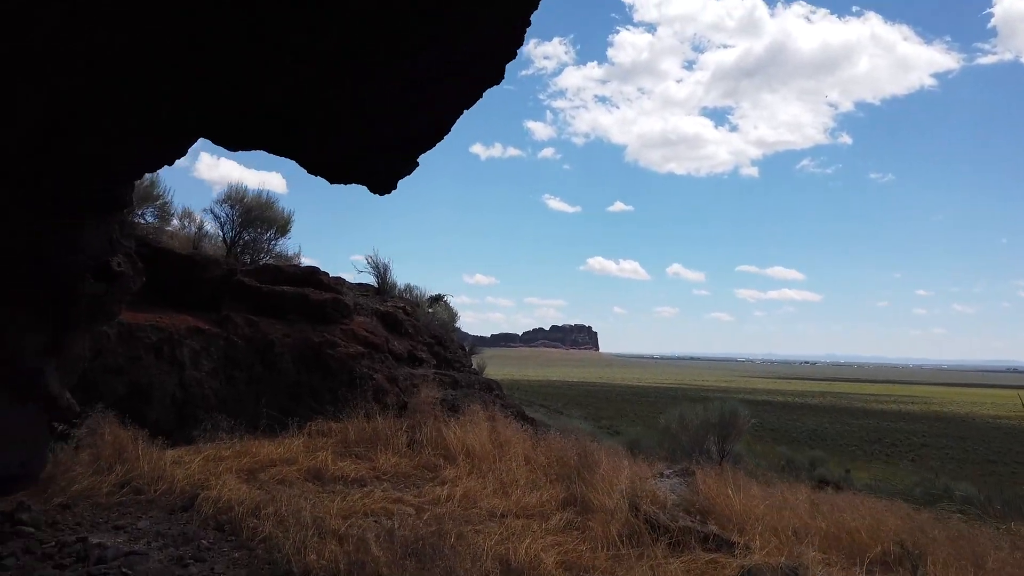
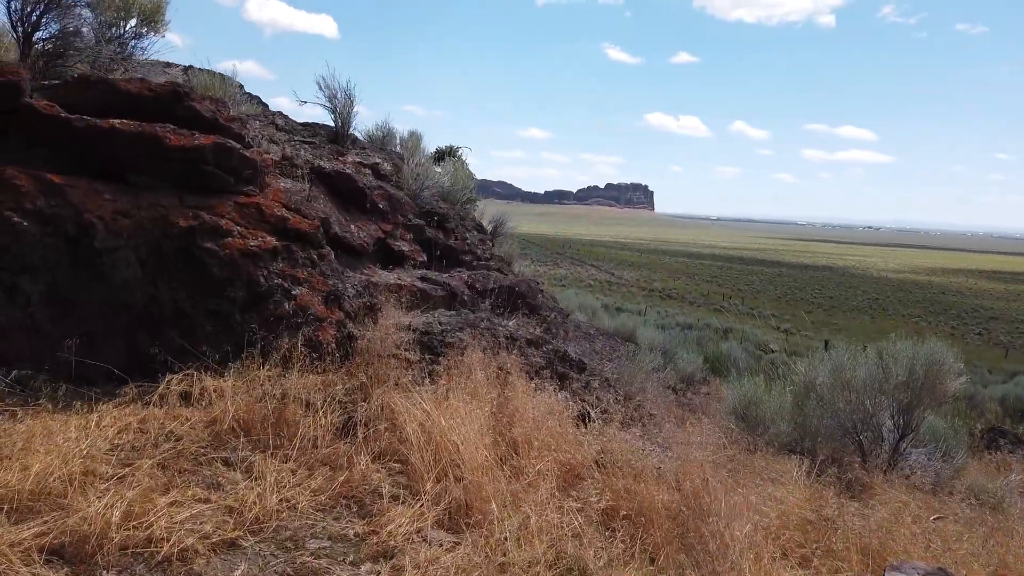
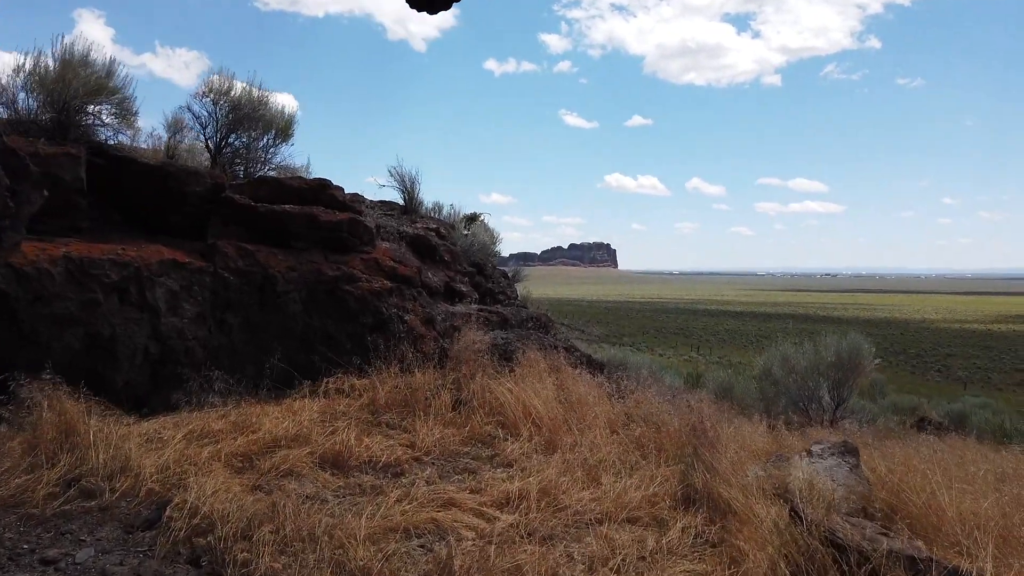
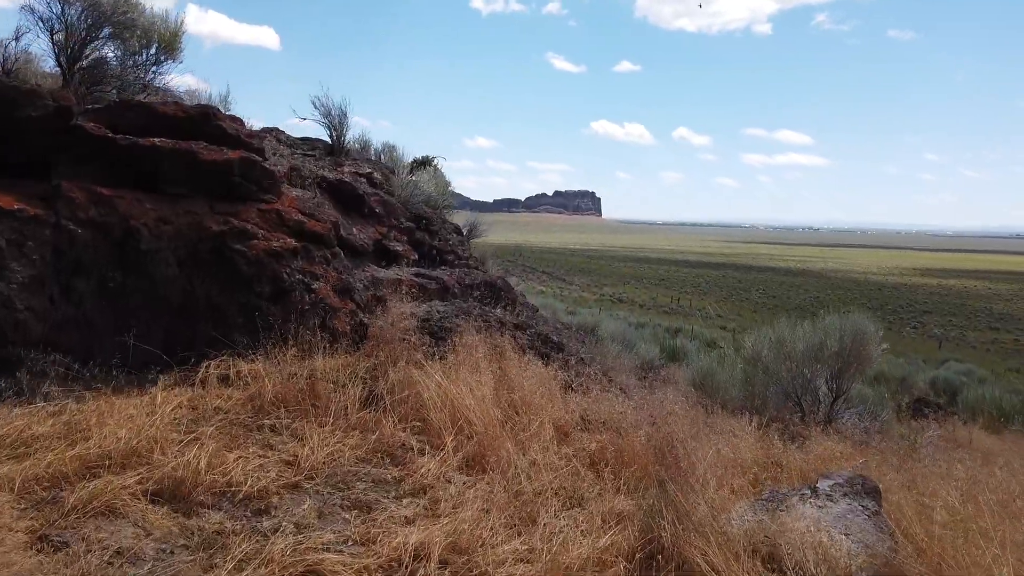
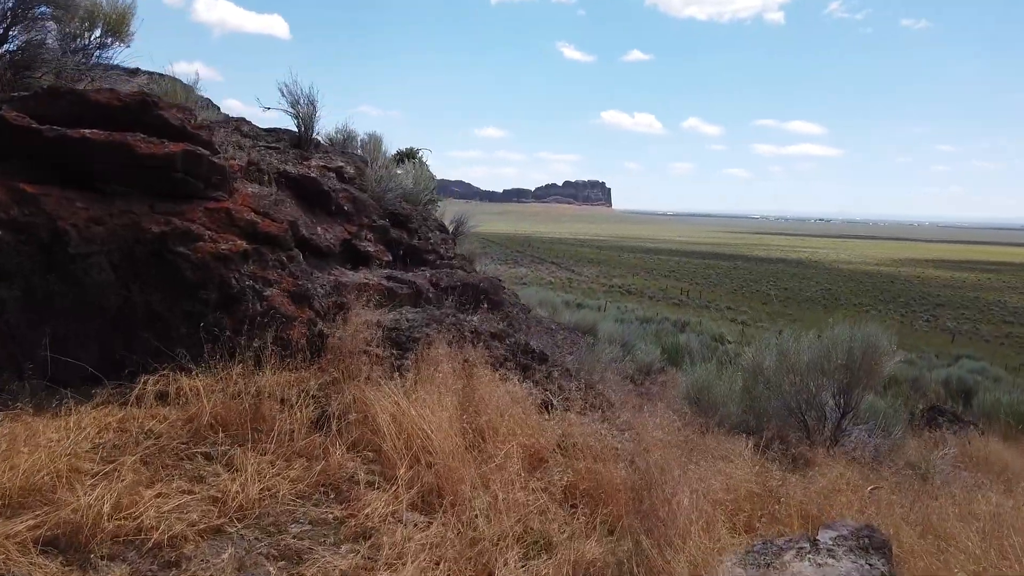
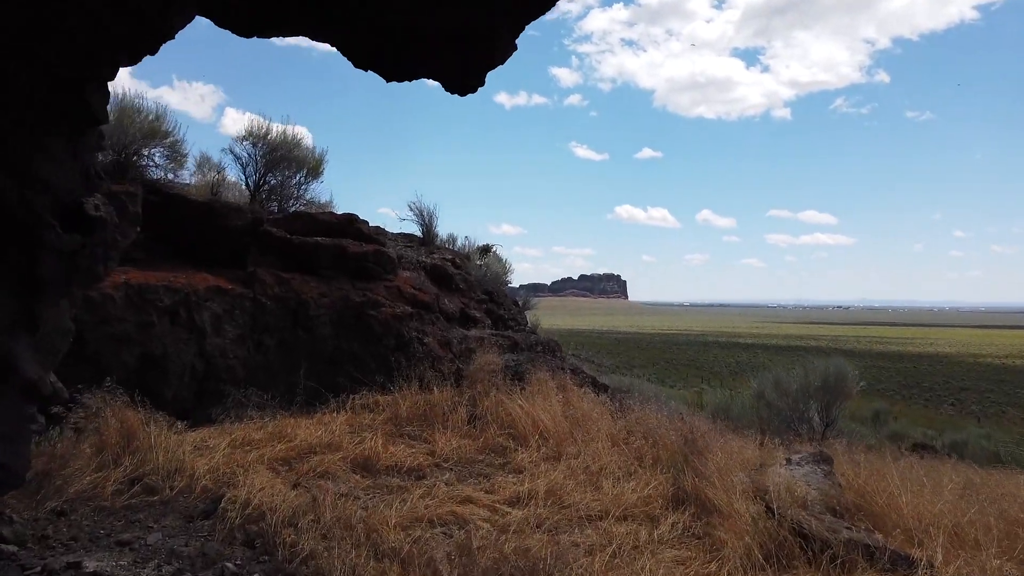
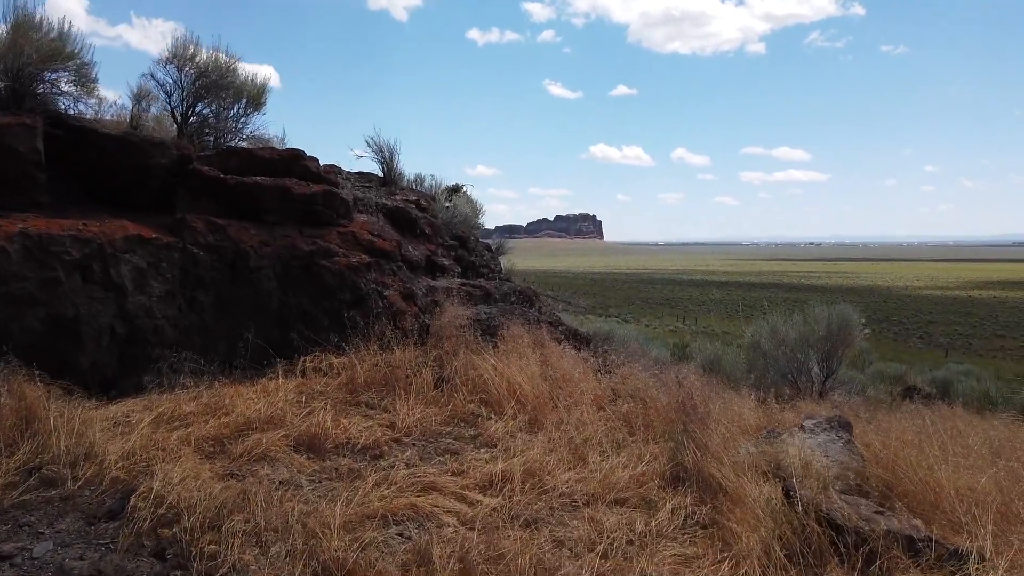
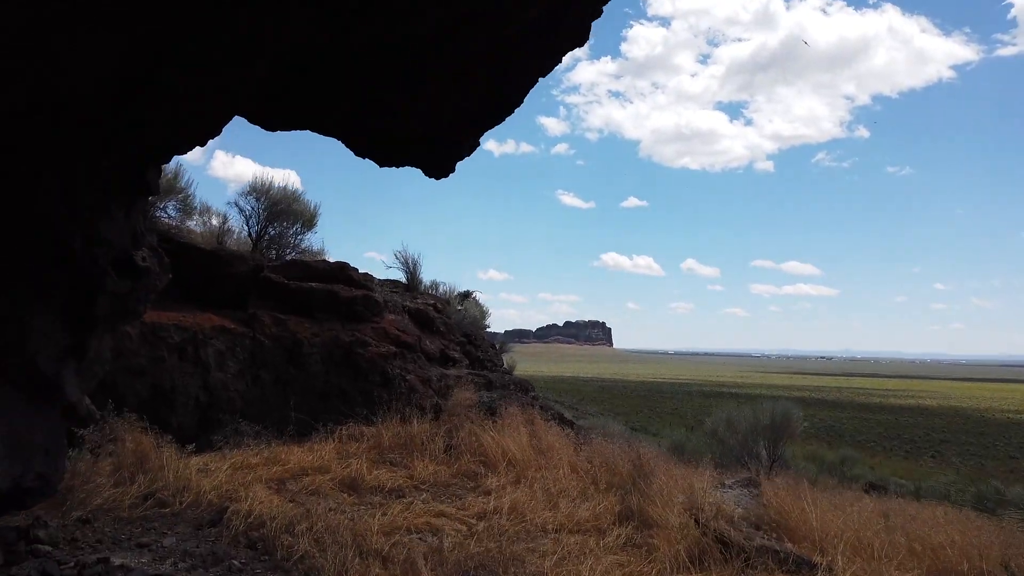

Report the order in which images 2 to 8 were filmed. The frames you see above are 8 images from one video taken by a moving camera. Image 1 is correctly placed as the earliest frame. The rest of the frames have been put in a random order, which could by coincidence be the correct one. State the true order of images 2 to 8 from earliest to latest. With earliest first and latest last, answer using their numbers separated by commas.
8, 6, 3, 7, 4, 5, 2
